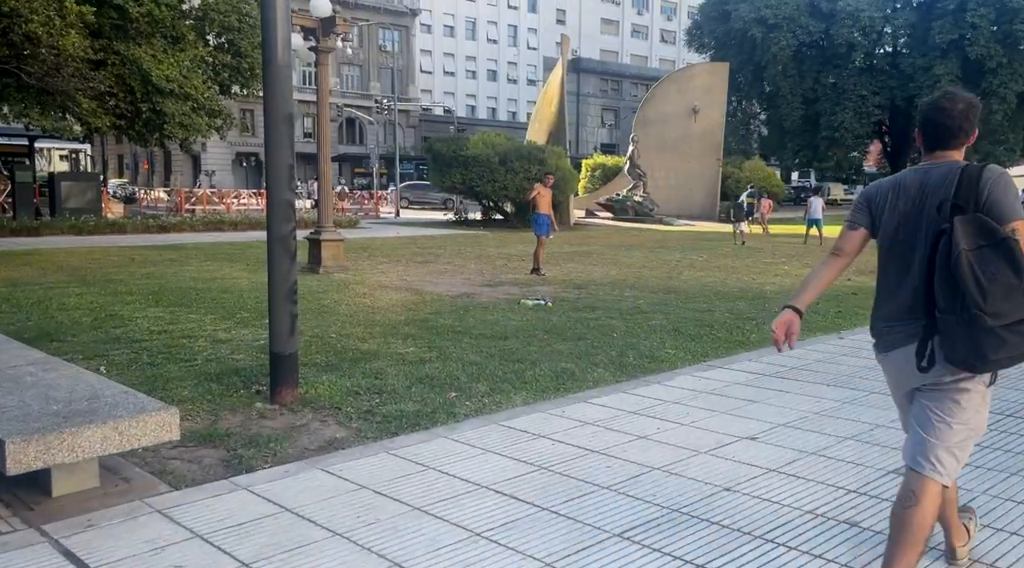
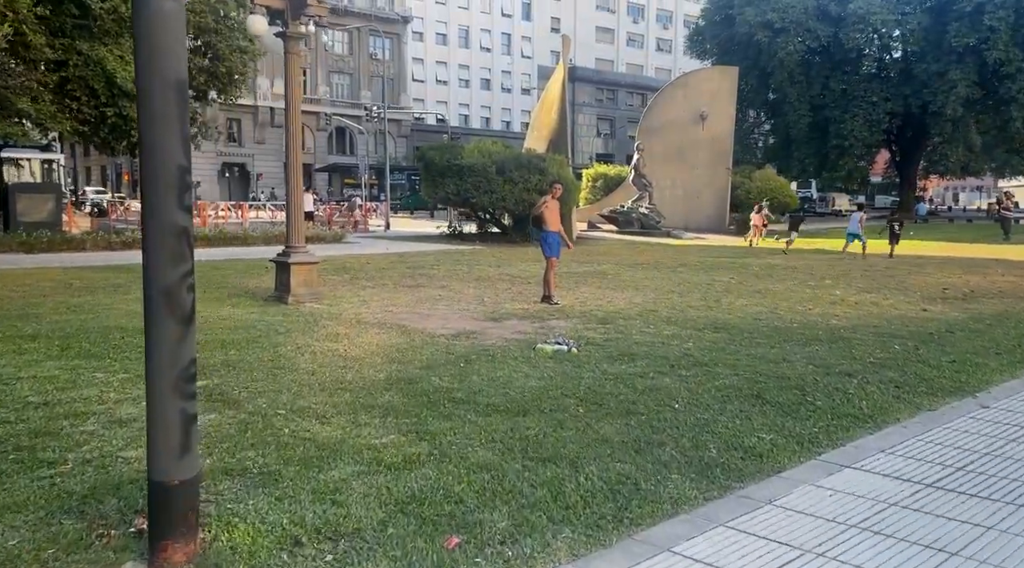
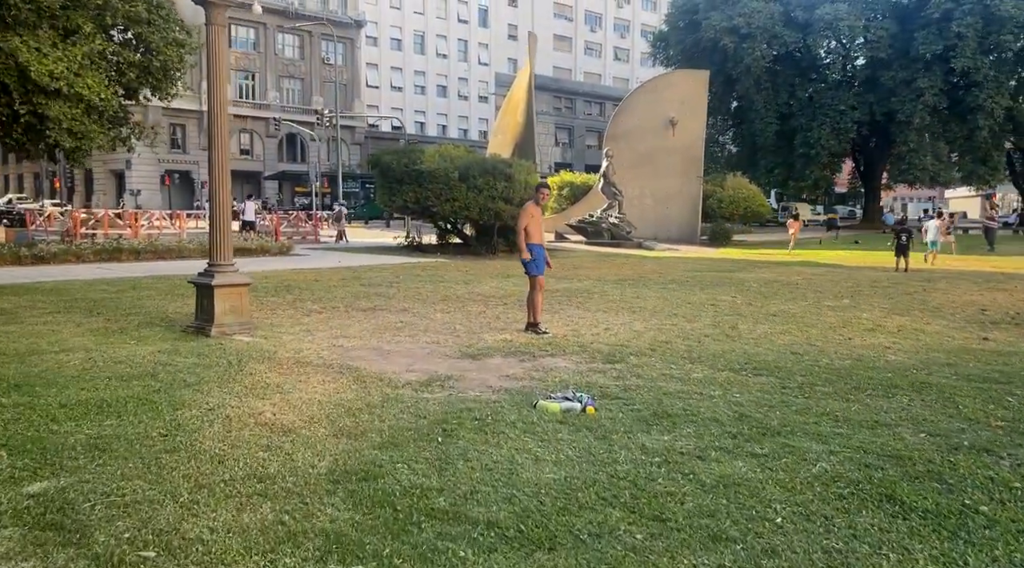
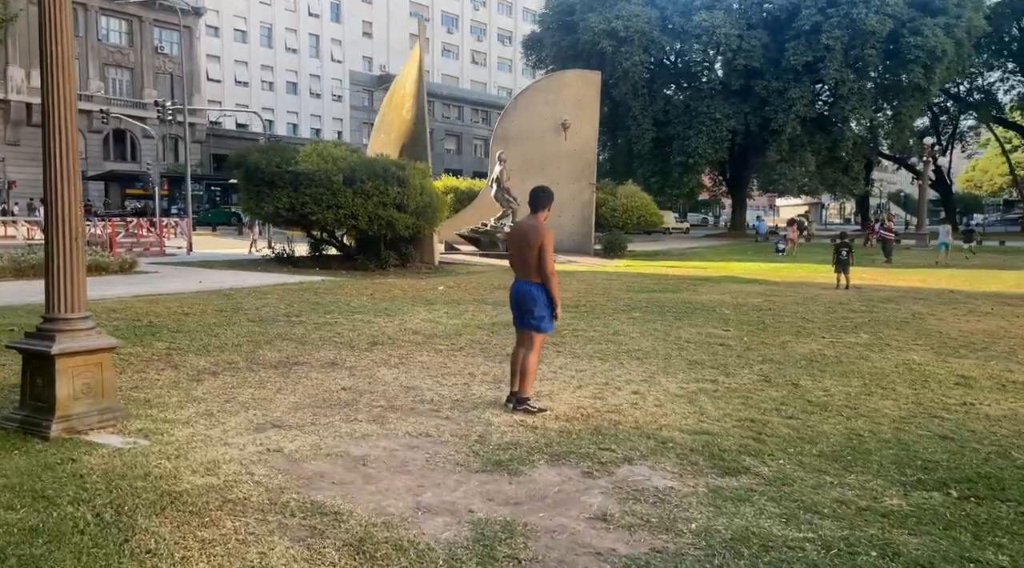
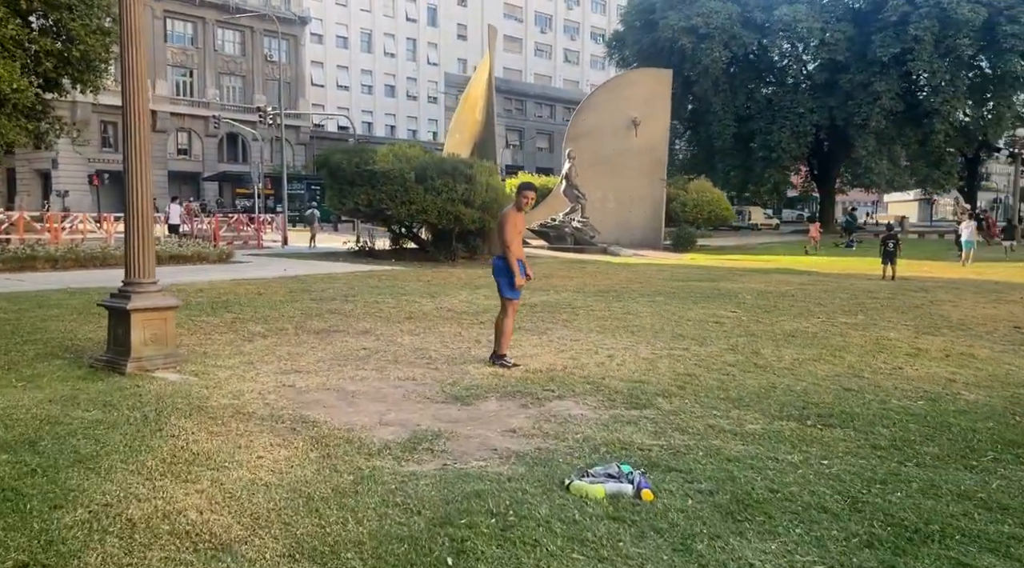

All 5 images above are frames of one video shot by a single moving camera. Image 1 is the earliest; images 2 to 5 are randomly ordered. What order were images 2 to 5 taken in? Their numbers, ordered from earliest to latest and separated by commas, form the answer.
2, 3, 5, 4
